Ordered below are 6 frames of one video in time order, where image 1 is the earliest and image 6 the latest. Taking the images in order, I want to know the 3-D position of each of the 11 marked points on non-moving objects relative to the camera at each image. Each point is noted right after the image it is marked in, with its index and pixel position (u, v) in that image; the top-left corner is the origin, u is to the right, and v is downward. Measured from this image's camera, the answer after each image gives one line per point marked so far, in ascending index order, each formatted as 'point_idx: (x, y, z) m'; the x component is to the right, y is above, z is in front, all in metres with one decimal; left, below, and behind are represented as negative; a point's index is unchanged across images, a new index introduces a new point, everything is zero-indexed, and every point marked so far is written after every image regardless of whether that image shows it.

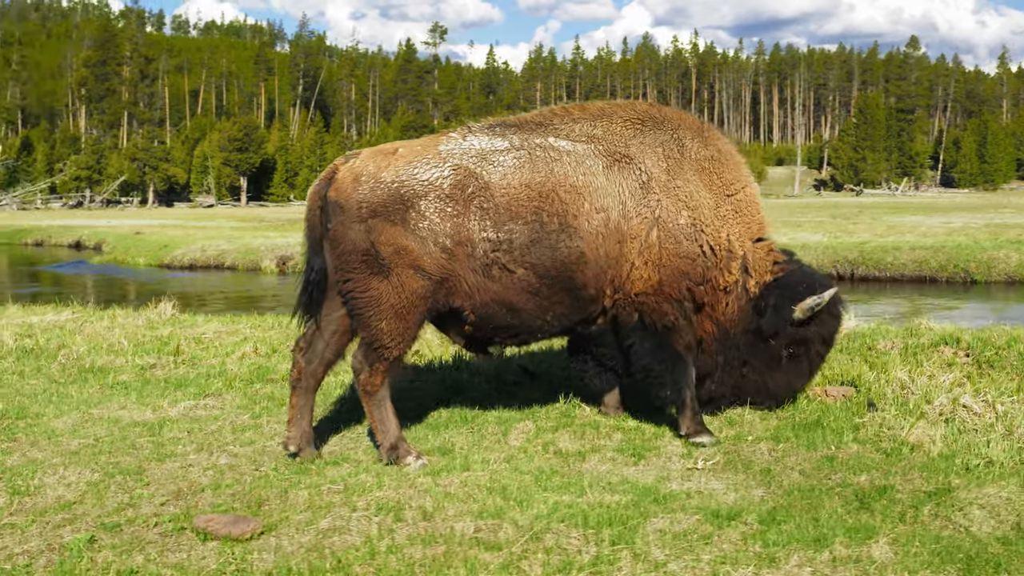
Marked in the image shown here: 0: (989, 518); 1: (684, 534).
0: (+1.7, -0.8, +4.5) m
1: (+0.6, -0.8, +4.2) m
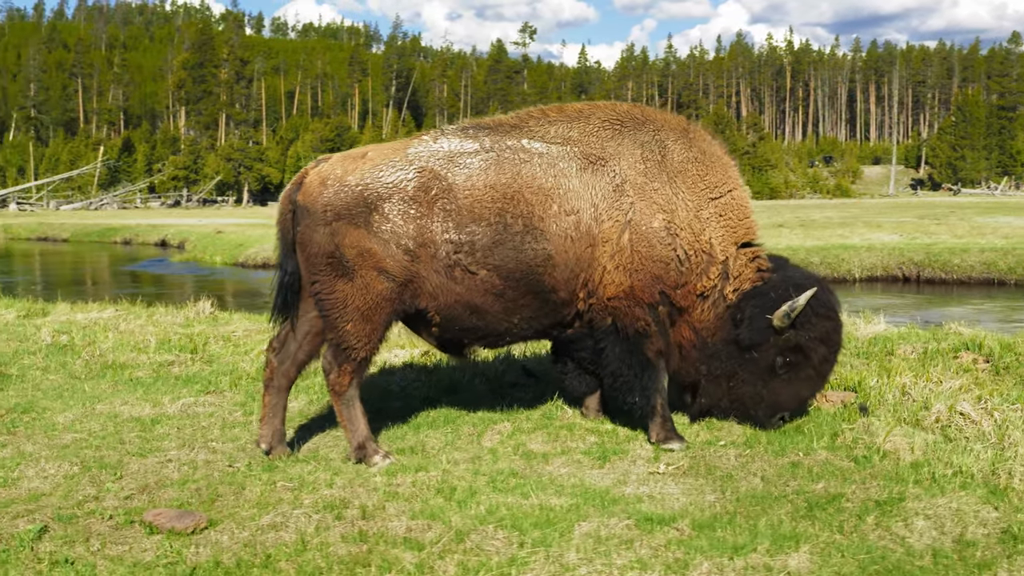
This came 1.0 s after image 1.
0: (+1.4, -0.8, +4.4) m
1: (+0.3, -0.8, +4.2) m
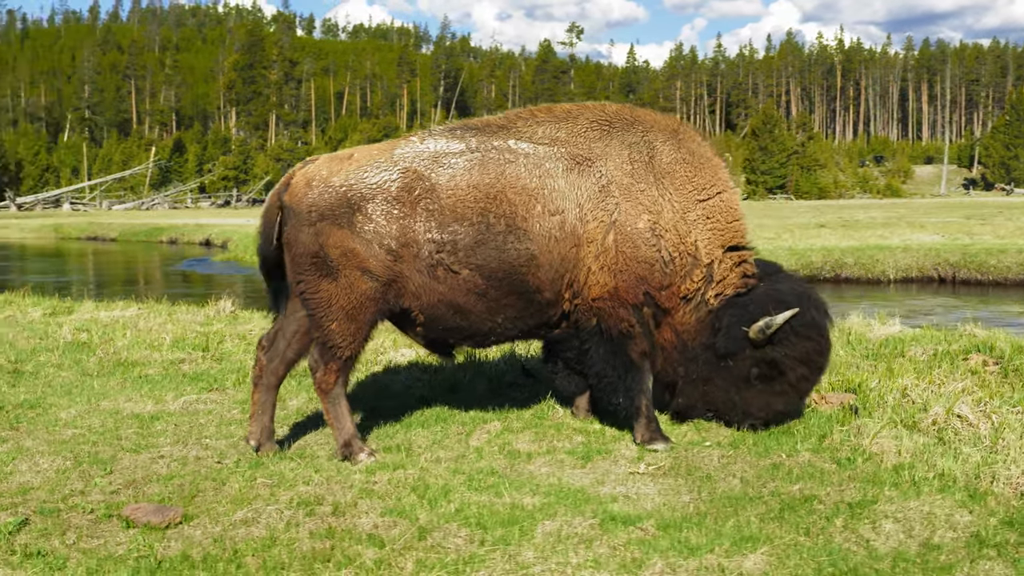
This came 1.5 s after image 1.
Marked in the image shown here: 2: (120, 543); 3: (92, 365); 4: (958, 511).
0: (+1.3, -0.8, +4.4) m
1: (+0.2, -0.8, +4.3) m
2: (-1.4, -0.9, +4.5) m
3: (-2.6, -0.5, +7.9) m
4: (+1.6, -0.8, +4.6) m
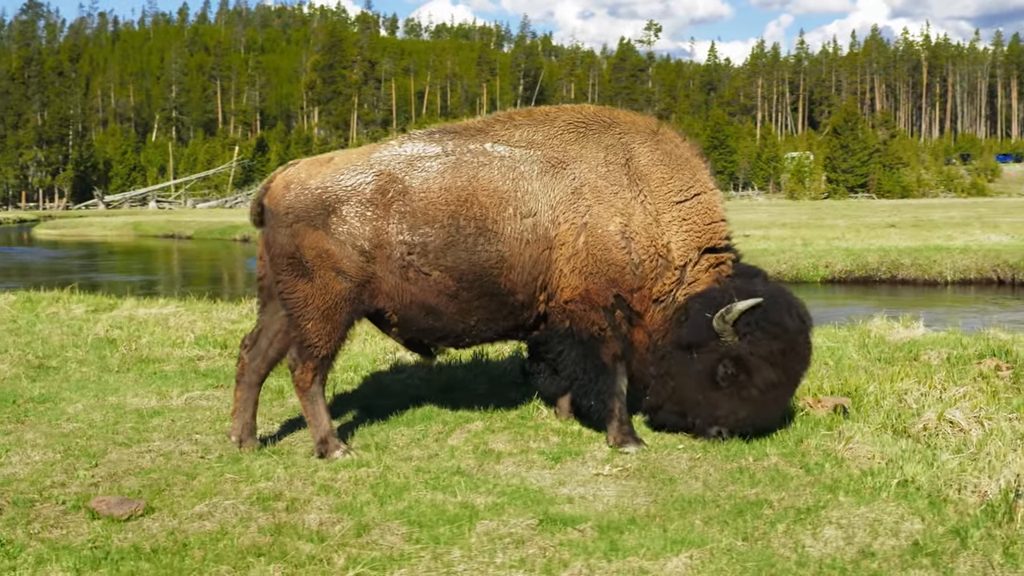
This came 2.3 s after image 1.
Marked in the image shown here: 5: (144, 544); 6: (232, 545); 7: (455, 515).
0: (+1.1, -0.9, +4.4) m
1: (0.0, -0.8, +4.3) m
2: (-1.6, -0.9, +4.7) m
3: (-2.5, -0.5, +8.2) m
4: (+1.4, -0.8, +4.6) m
5: (-1.3, -0.9, +4.5) m
6: (-1.0, -0.9, +4.4) m
7: (-0.2, -0.8, +4.6) m
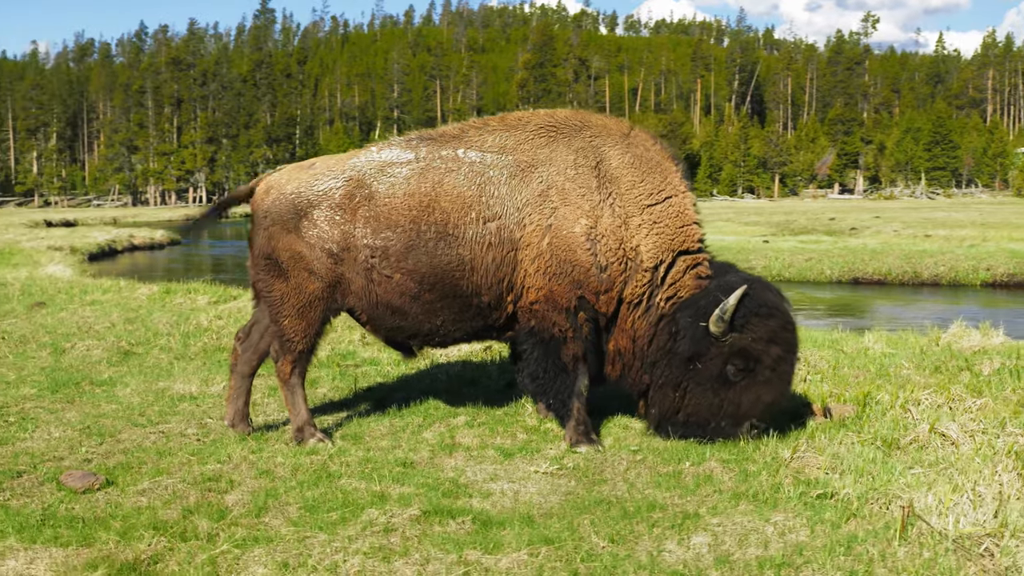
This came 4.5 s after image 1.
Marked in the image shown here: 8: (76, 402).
0: (+0.7, -0.9, +4.4) m
1: (-0.5, -0.8, +4.5) m
2: (-1.9, -0.9, +5.2) m
3: (-2.2, -0.4, +8.8) m
4: (+1.0, -0.8, +4.5) m
5: (-1.7, -0.9, +5.0) m
6: (-1.4, -0.9, +4.8) m
7: (-0.6, -0.8, +4.9) m
8: (-2.4, -0.6, +7.2) m
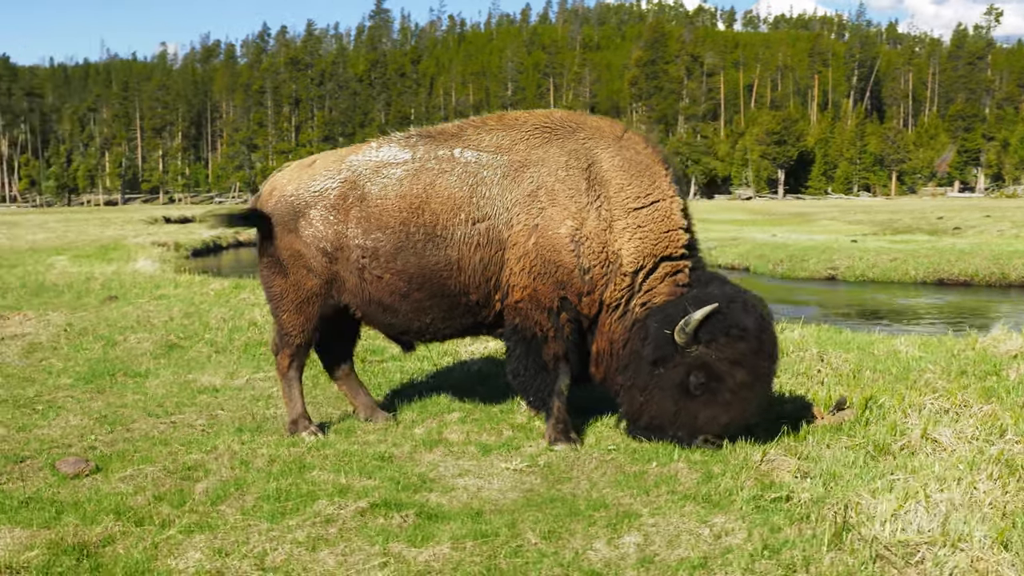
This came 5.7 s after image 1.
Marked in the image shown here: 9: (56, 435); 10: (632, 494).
0: (+0.4, -0.9, +4.4) m
1: (-0.7, -0.8, +4.7) m
2: (-2.1, -0.8, +5.5) m
3: (-2.0, -0.4, +9.1) m
4: (+0.8, -0.9, +4.5) m
5: (-1.8, -0.9, +5.2) m
6: (-1.6, -0.9, +5.1) m
7: (-0.8, -0.8, +5.0) m
8: (-2.4, -0.6, +7.5) m
9: (-2.3, -0.7, +6.4) m
10: (+0.5, -0.8, +5.0) m
